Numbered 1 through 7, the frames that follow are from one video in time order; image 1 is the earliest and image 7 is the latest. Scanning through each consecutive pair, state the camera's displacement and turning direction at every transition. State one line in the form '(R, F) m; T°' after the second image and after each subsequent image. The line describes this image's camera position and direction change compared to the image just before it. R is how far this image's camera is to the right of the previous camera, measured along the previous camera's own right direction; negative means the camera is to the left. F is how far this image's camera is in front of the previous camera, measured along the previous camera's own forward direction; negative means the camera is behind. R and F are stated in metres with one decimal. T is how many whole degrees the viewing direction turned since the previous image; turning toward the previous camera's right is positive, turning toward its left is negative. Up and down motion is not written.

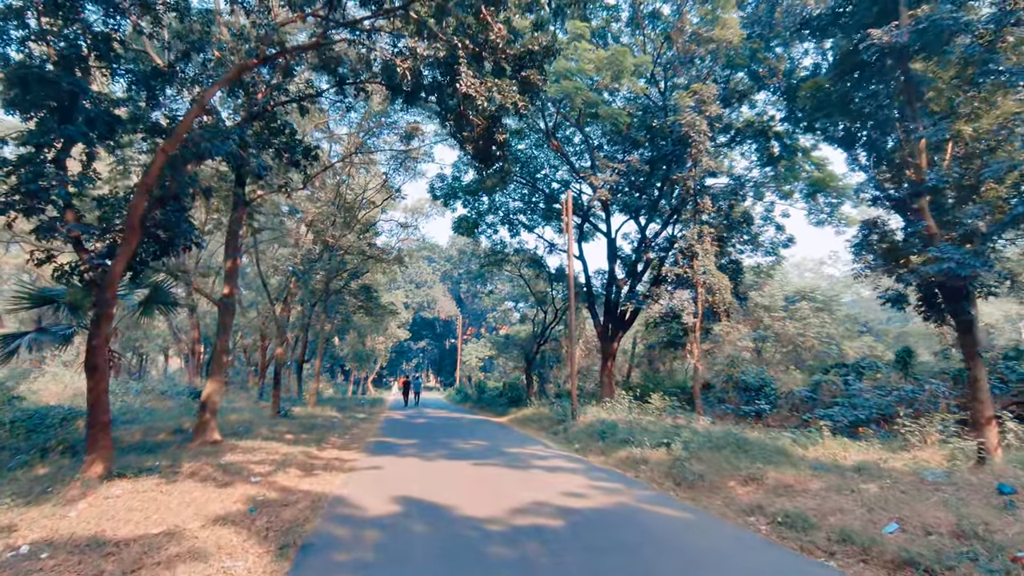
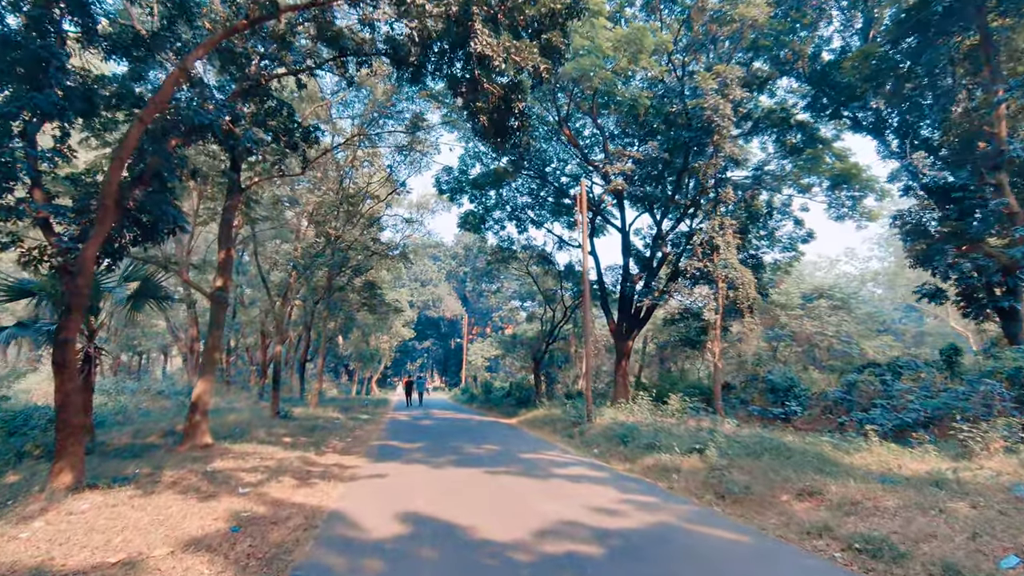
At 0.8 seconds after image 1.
(-0.2, +0.9) m; 0°
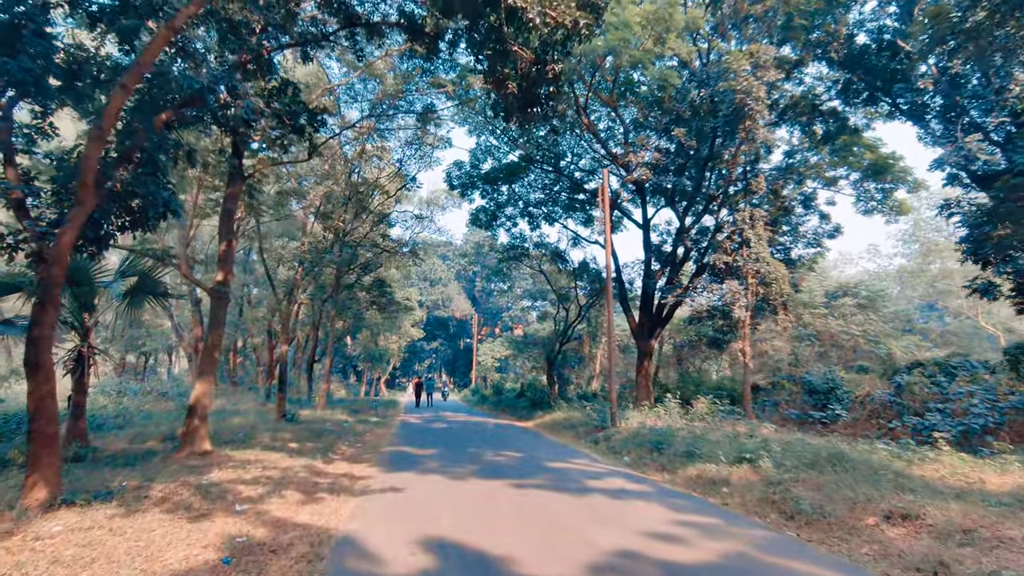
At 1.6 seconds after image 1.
(-0.3, +0.9) m; -1°
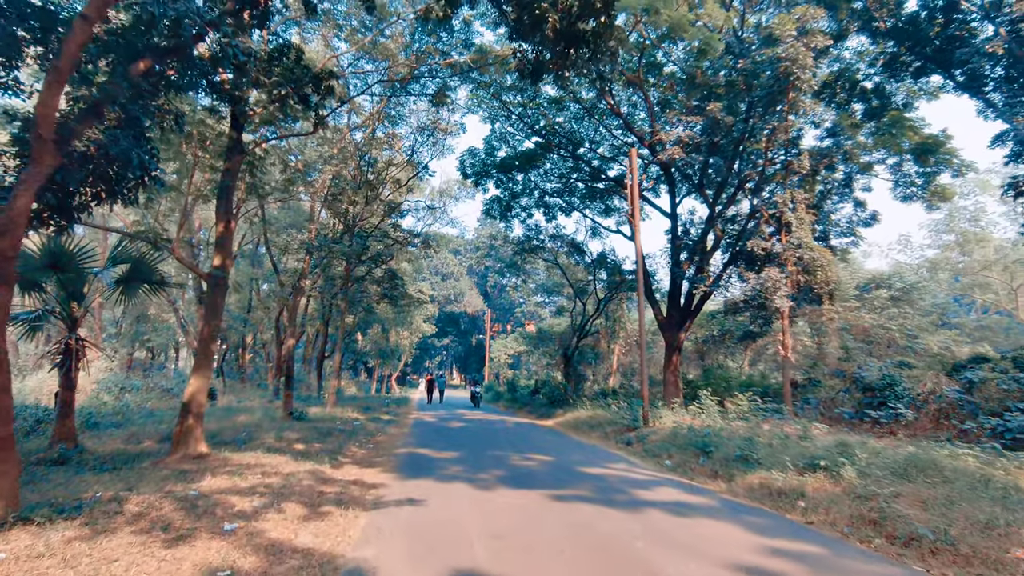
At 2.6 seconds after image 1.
(-0.3, +1.1) m; -1°
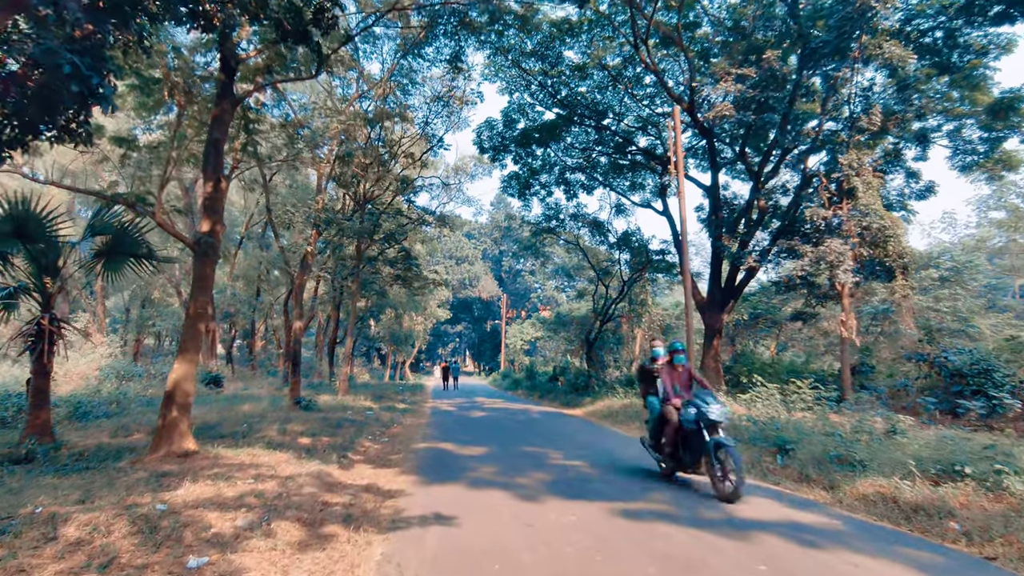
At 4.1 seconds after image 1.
(-0.4, +1.6) m; -1°
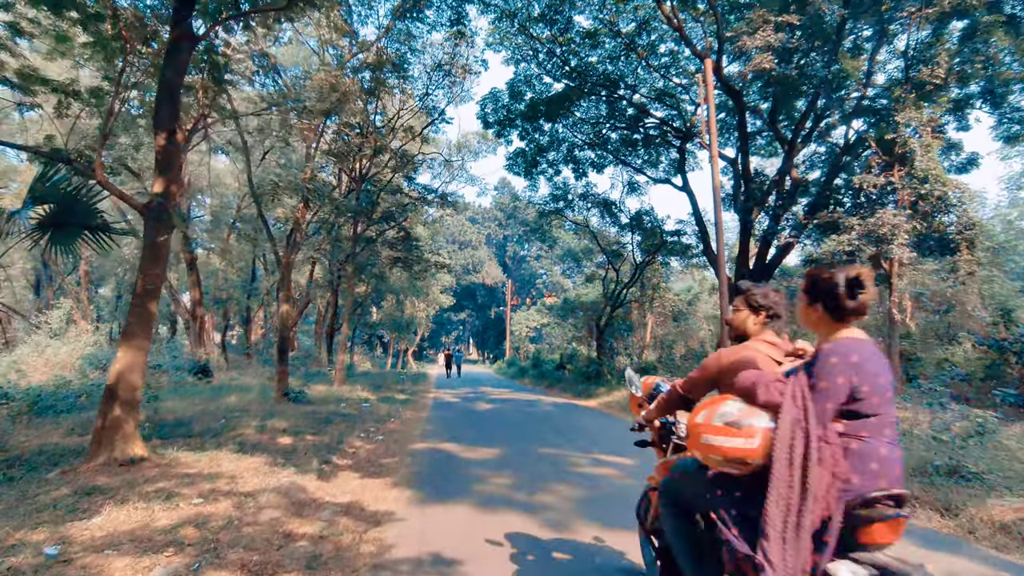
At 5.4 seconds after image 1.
(-0.2, +1.5) m; 0°
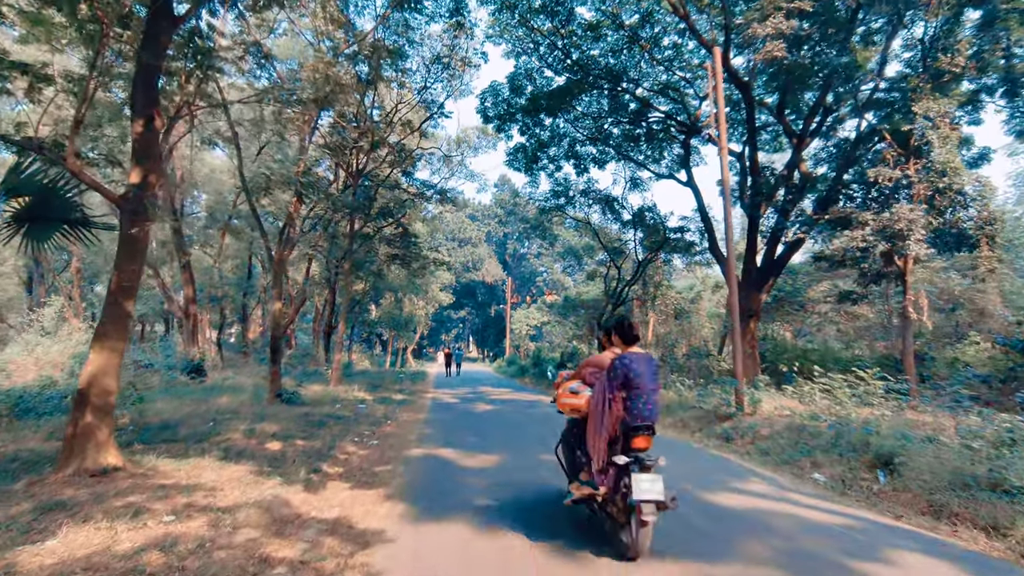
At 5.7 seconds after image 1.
(0.0, +0.5) m; 0°
